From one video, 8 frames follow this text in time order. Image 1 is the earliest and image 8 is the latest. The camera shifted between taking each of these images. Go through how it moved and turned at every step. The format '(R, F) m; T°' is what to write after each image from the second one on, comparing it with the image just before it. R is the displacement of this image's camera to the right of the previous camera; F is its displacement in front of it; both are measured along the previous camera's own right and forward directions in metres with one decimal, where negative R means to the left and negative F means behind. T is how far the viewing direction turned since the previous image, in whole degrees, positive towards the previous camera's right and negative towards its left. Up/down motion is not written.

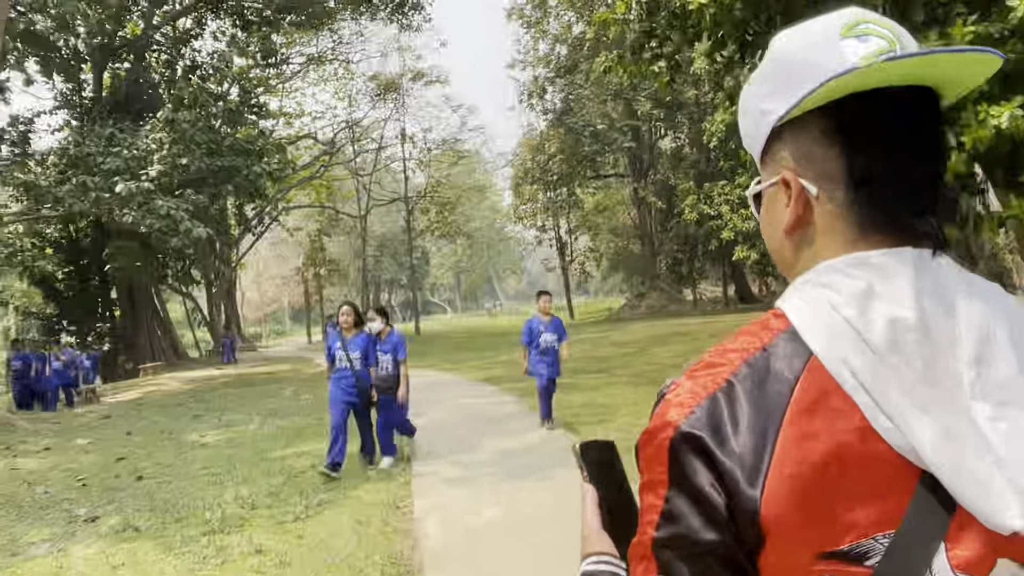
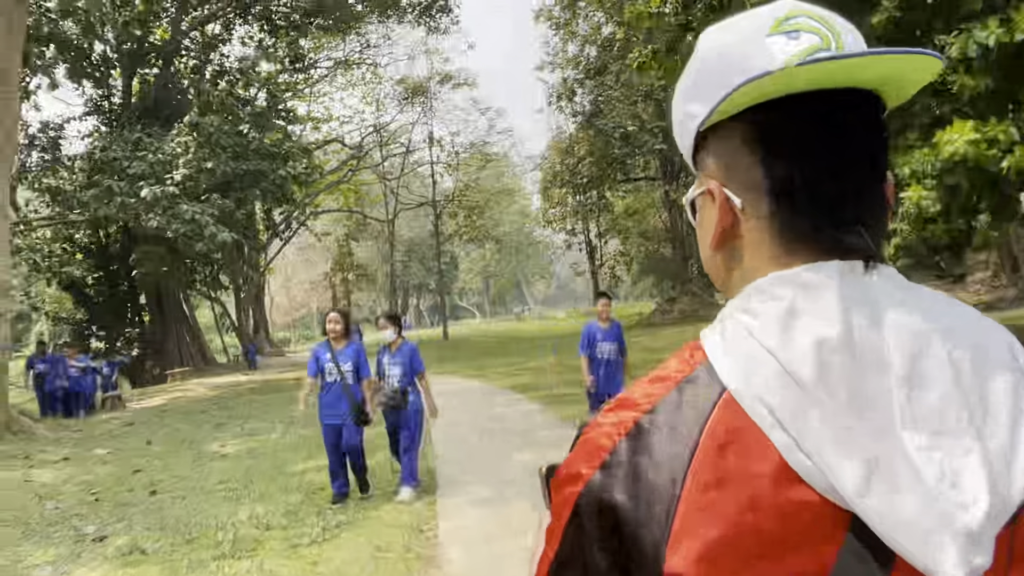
(0.0, +0.3) m; -2°
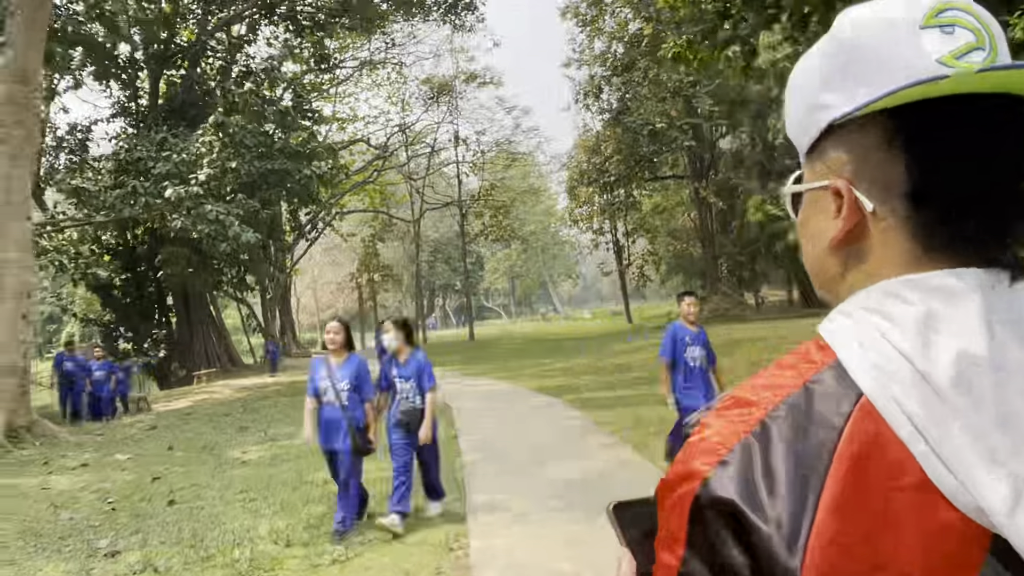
(0.0, +0.2) m; -2°
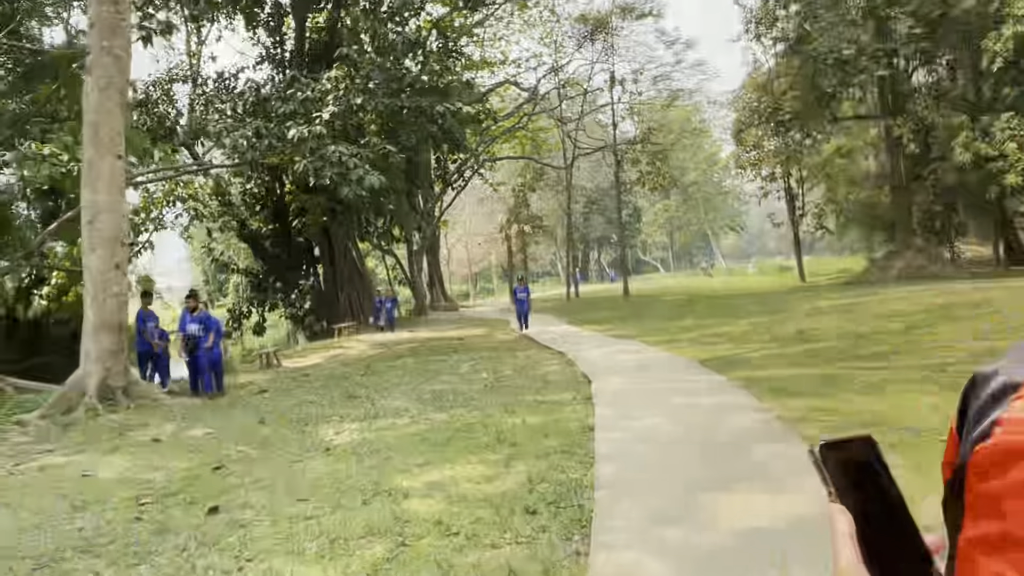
(0.0, +1.3) m; -10°
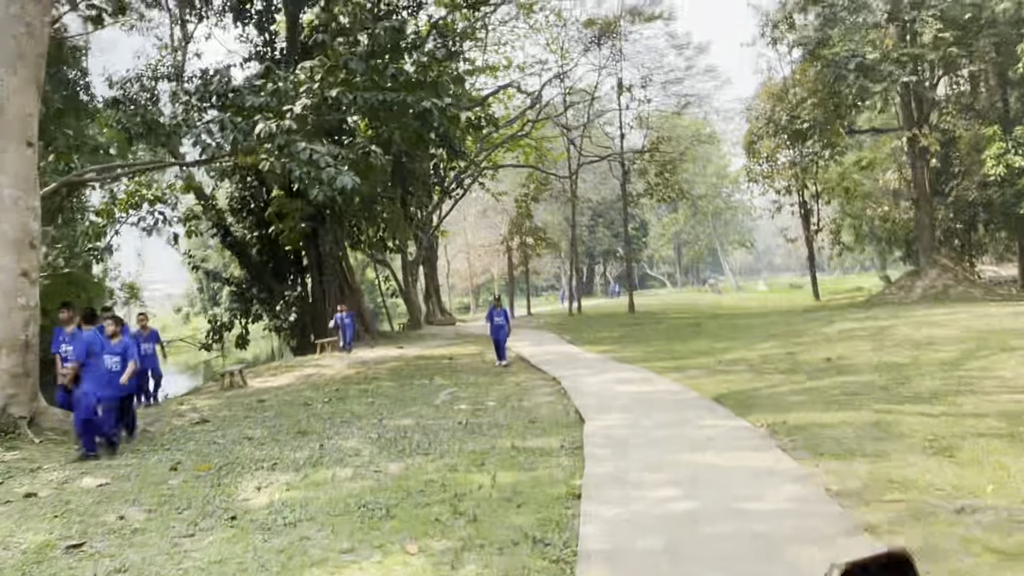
(+0.1, +1.0) m; 0°
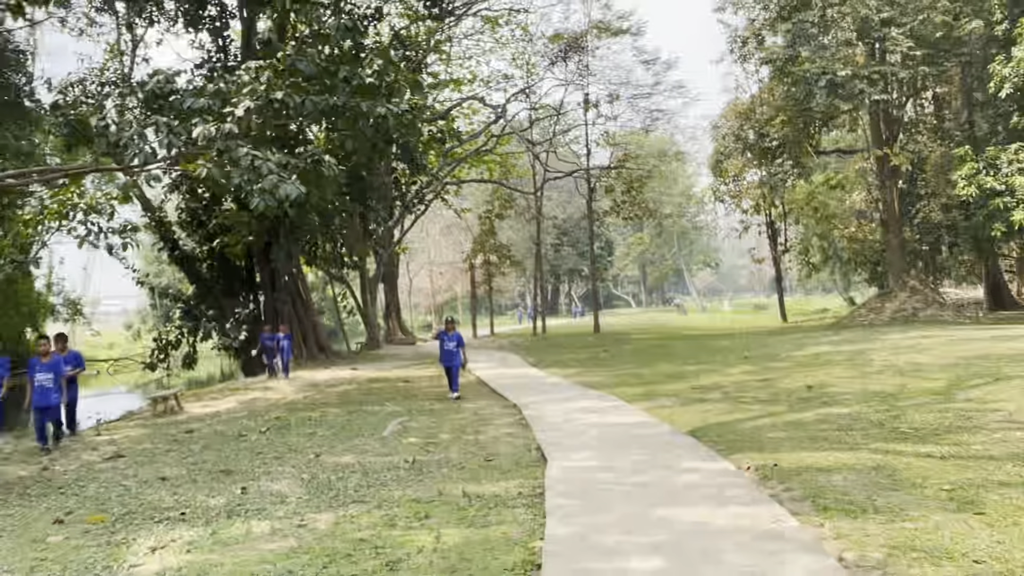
(+0.1, +0.6) m; +2°
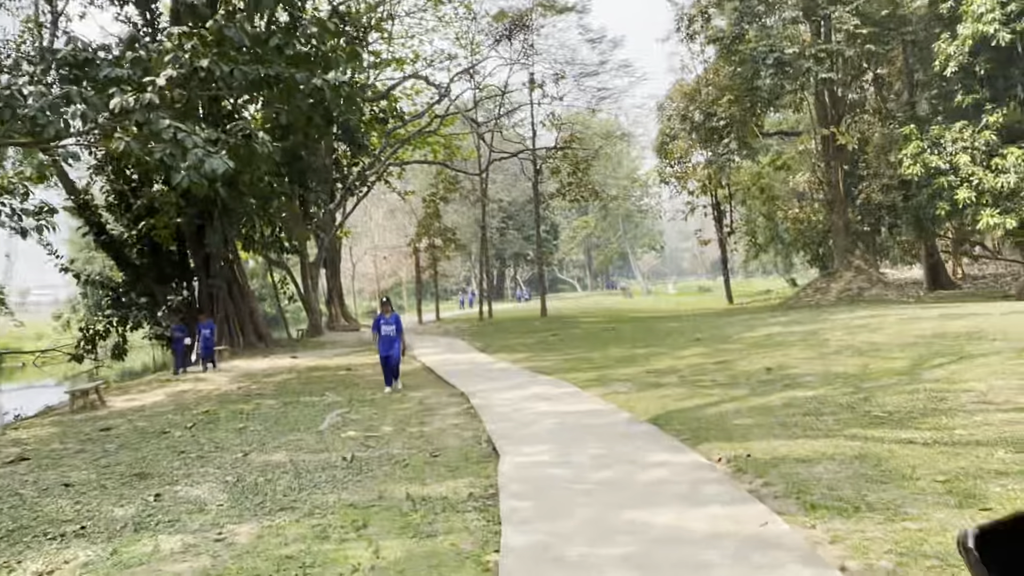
(0.0, +0.4) m; +4°
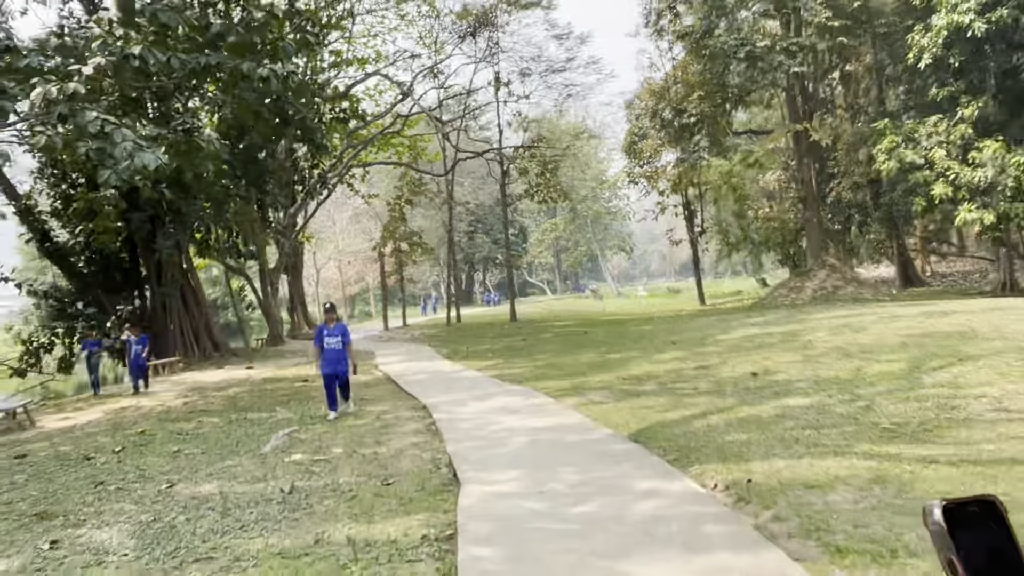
(0.0, +0.5) m; +2°
